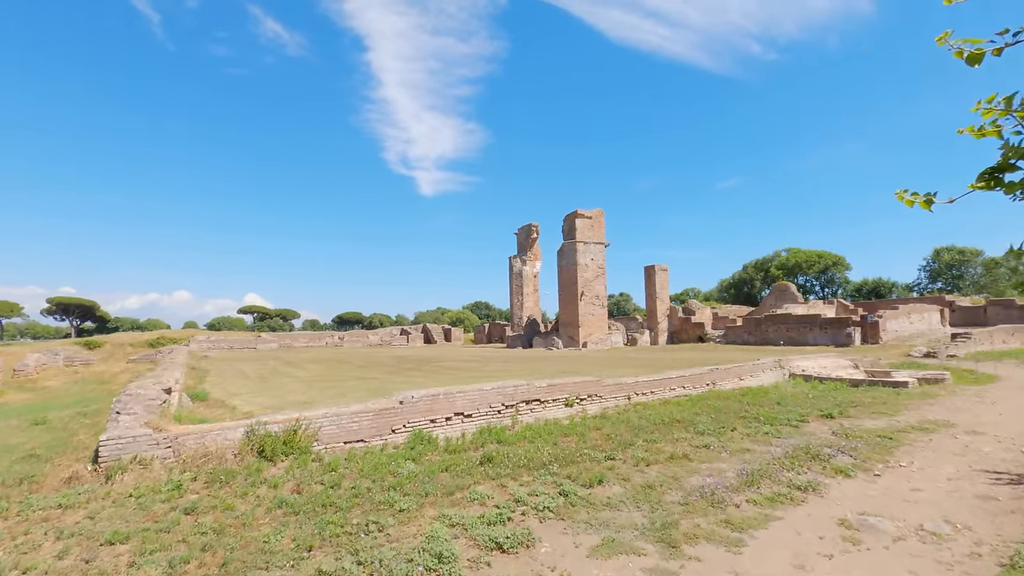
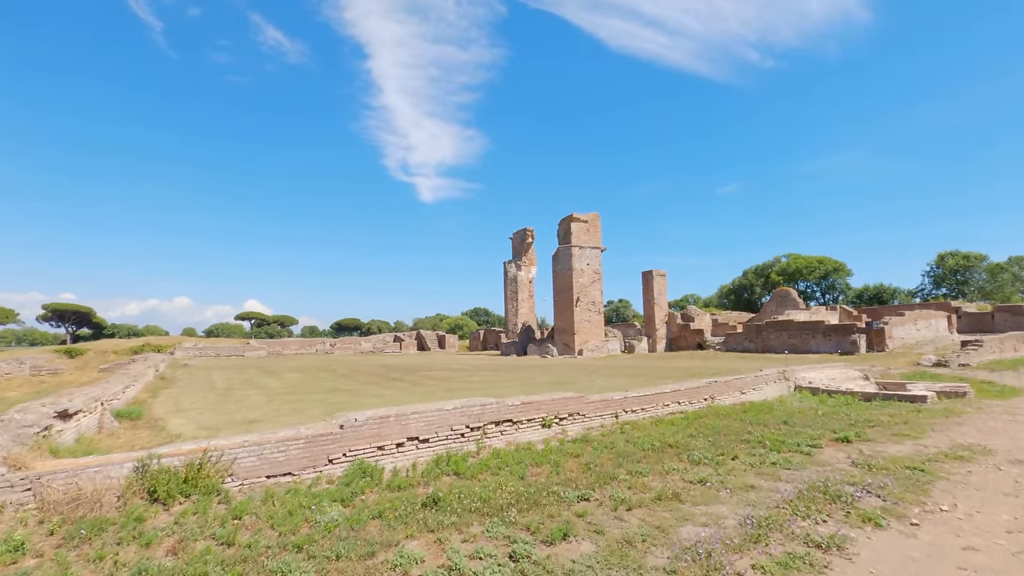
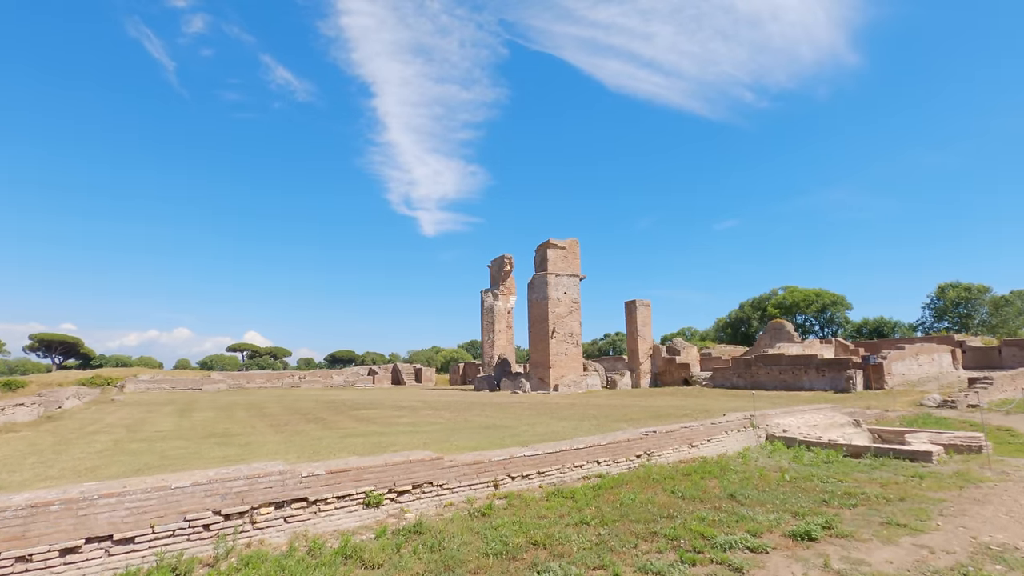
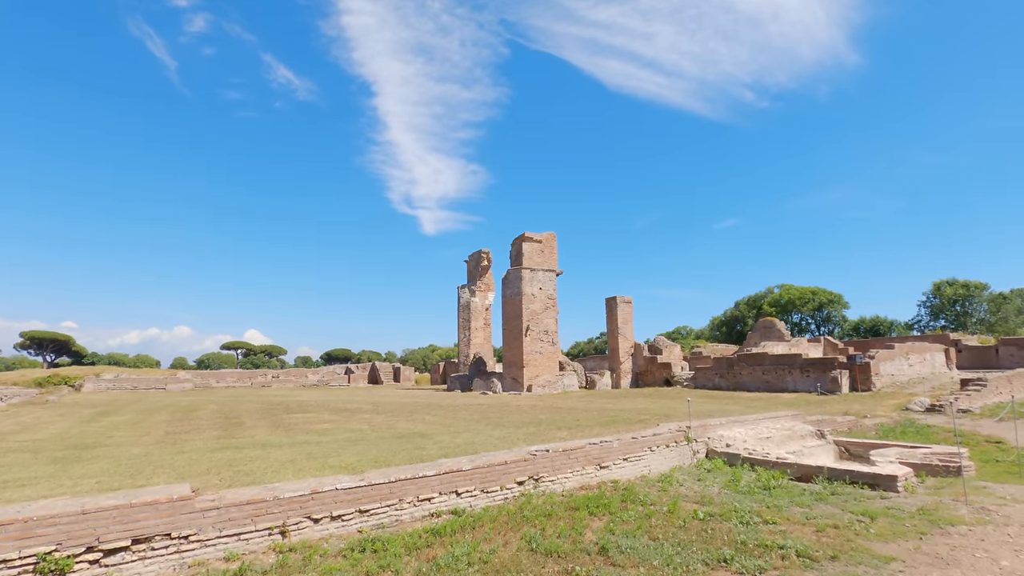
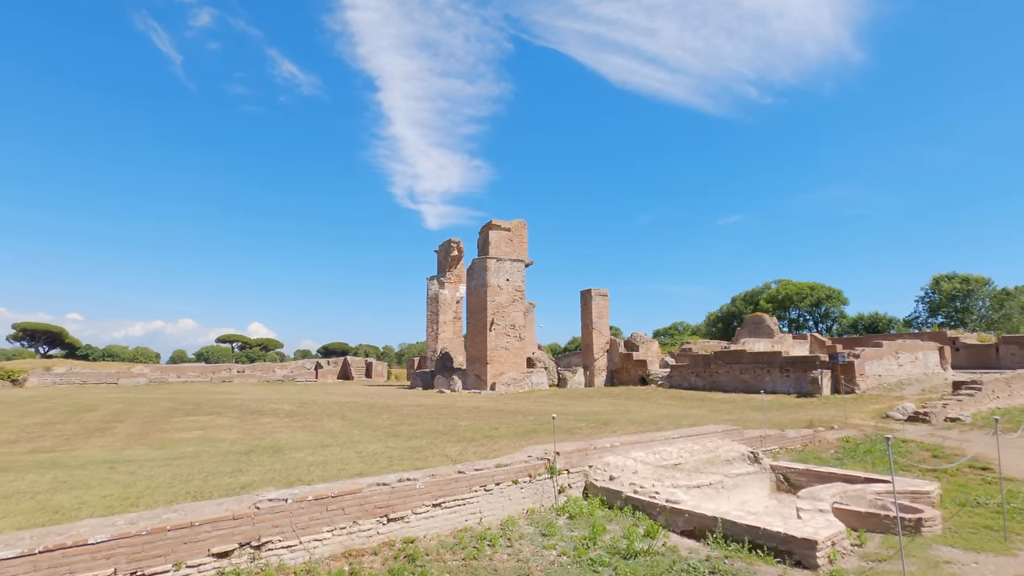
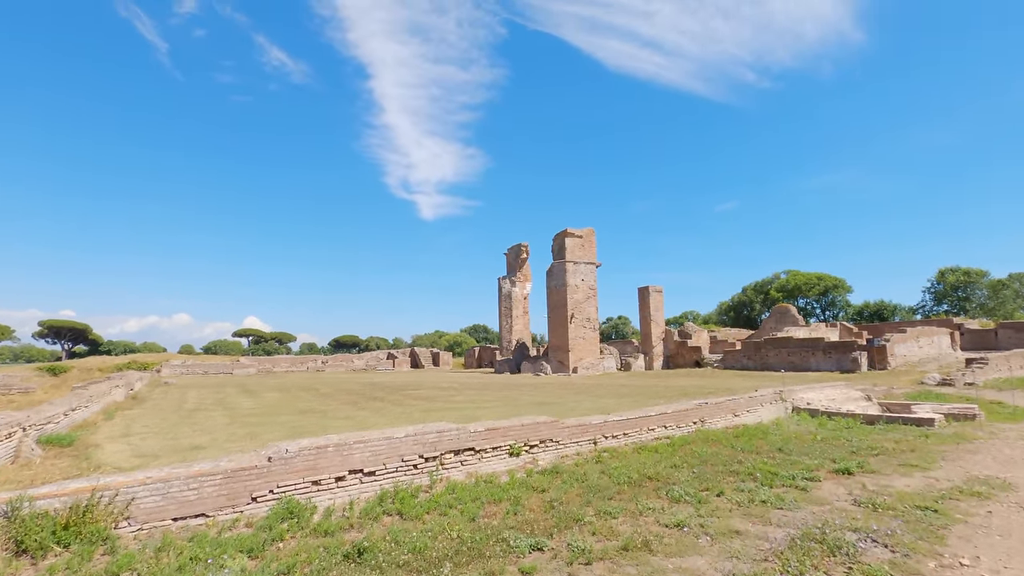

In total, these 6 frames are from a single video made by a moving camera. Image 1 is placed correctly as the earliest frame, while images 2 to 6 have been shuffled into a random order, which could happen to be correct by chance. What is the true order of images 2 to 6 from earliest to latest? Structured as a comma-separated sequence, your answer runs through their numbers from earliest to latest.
2, 6, 3, 4, 5
